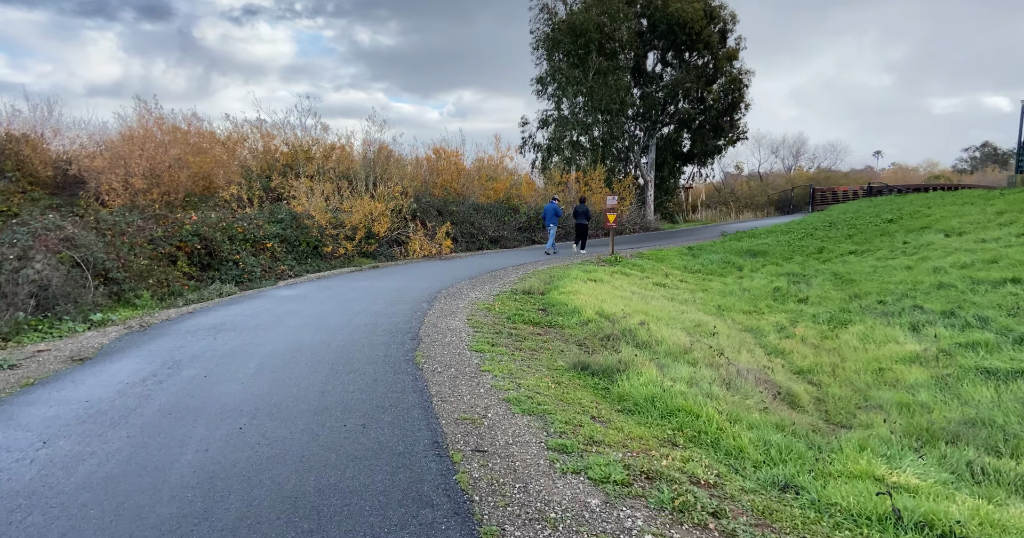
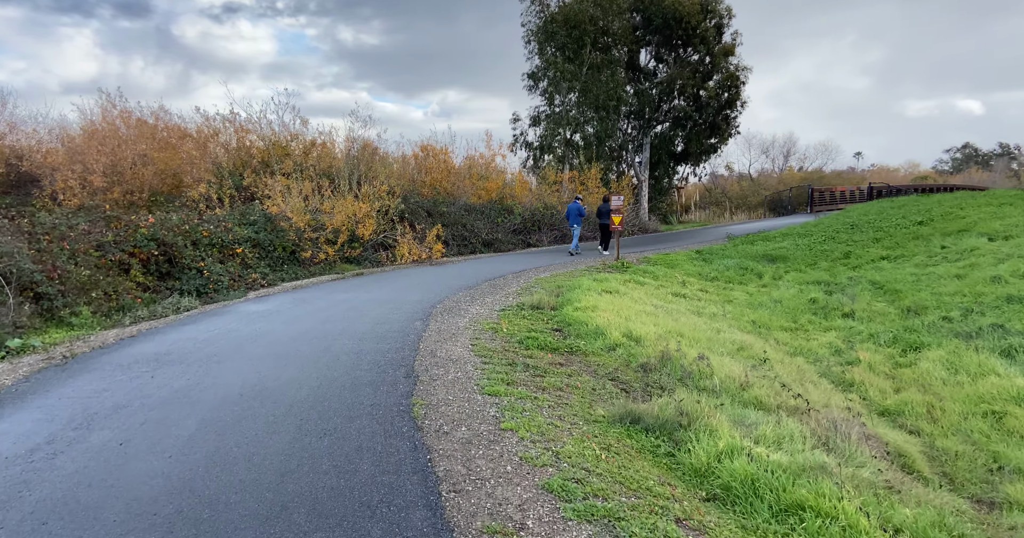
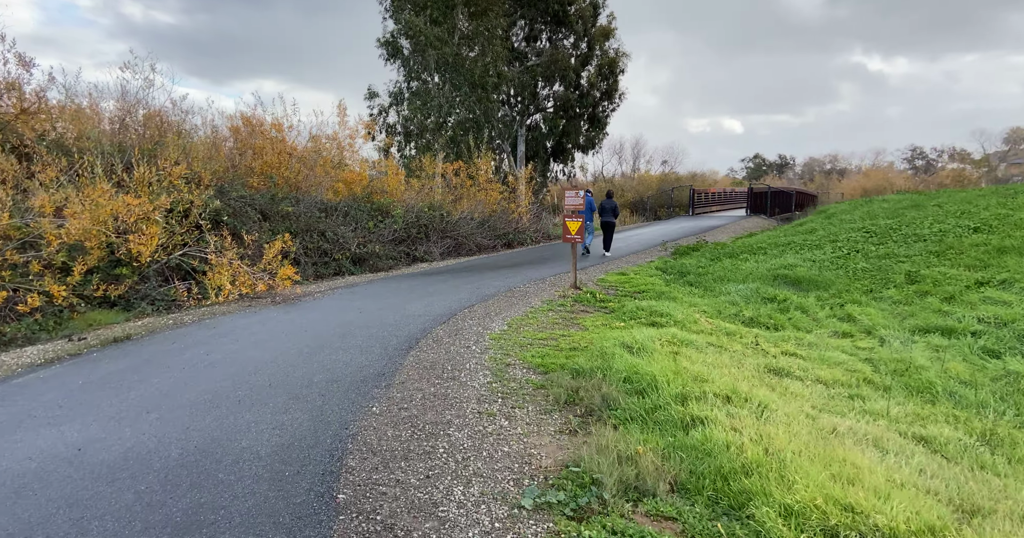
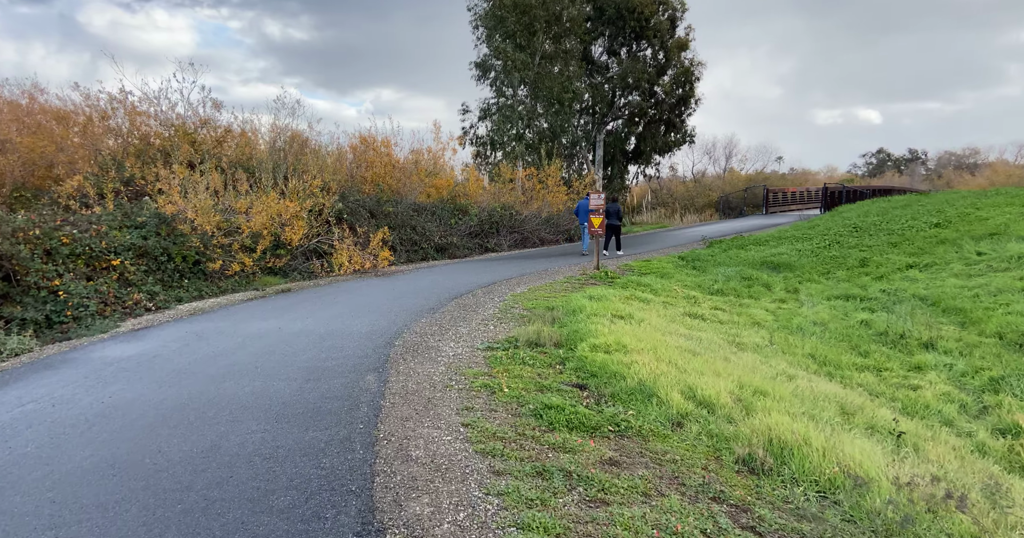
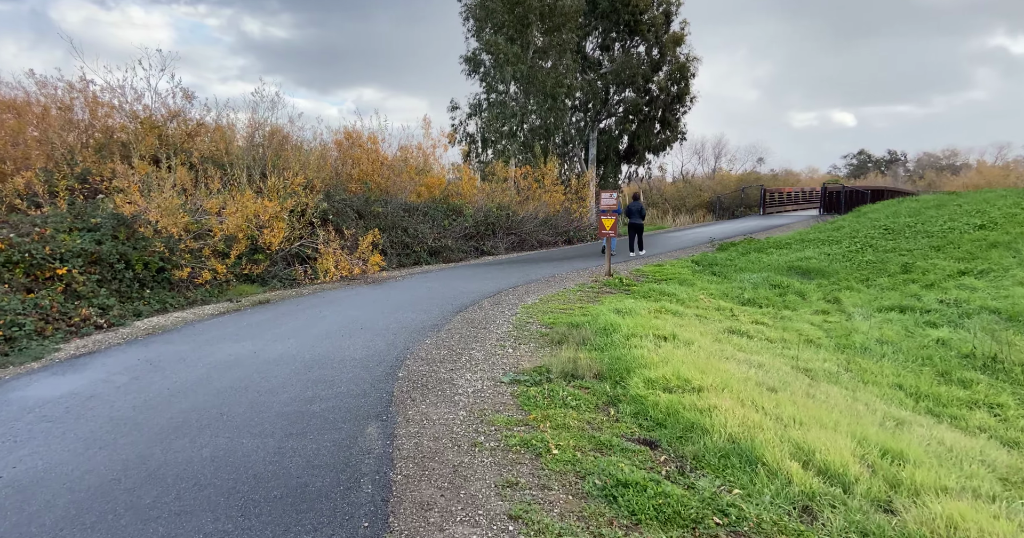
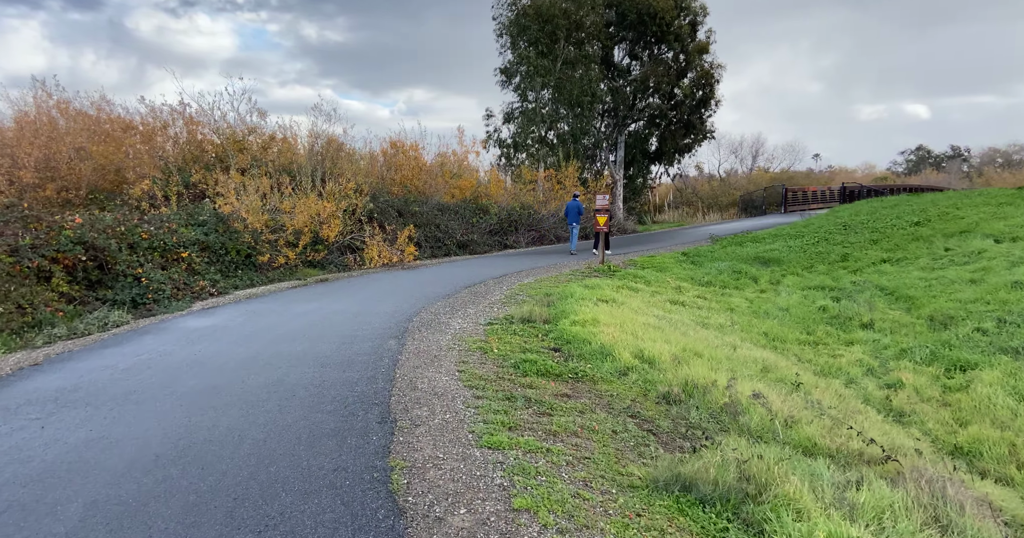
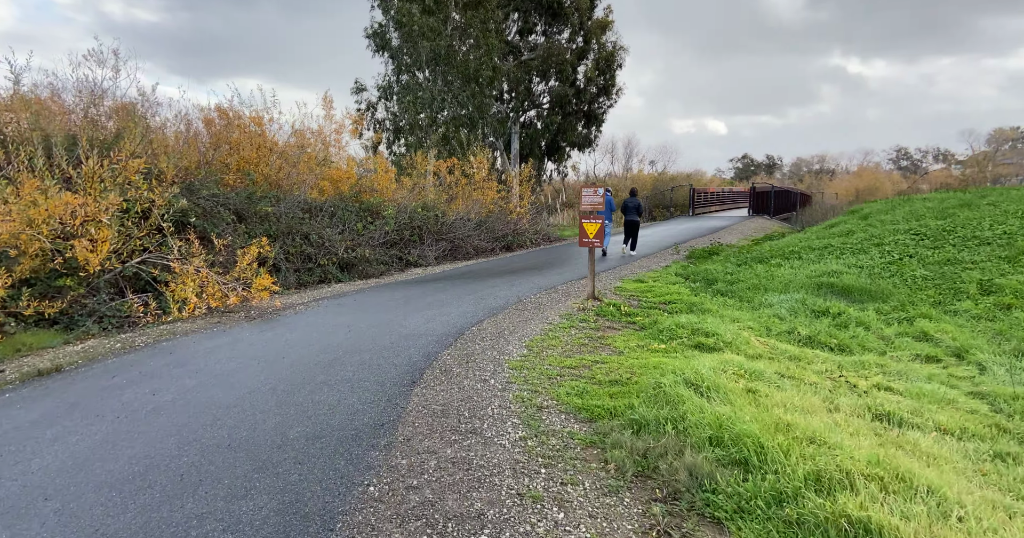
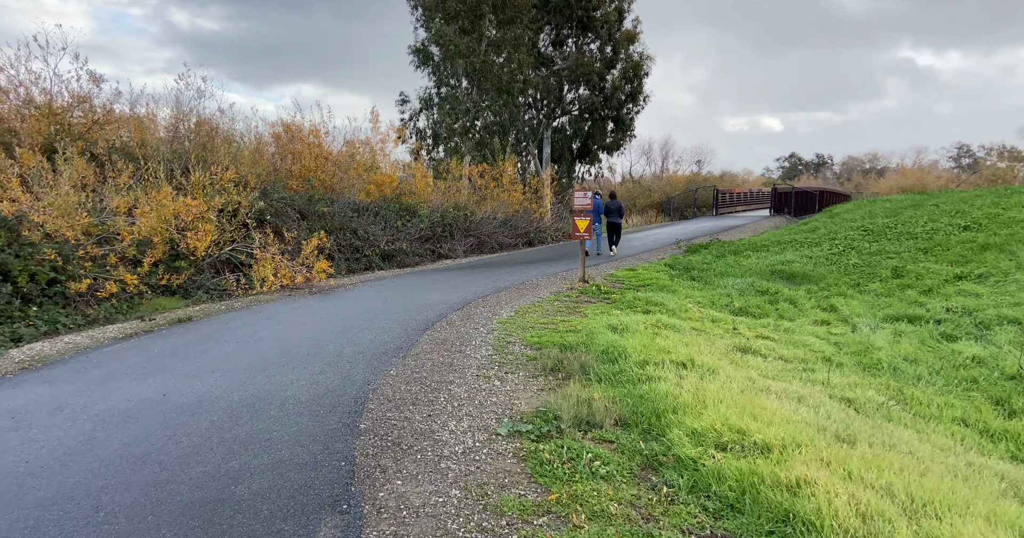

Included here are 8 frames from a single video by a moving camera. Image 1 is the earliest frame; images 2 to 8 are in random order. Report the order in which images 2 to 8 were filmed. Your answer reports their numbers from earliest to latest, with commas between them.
2, 6, 4, 5, 8, 3, 7
